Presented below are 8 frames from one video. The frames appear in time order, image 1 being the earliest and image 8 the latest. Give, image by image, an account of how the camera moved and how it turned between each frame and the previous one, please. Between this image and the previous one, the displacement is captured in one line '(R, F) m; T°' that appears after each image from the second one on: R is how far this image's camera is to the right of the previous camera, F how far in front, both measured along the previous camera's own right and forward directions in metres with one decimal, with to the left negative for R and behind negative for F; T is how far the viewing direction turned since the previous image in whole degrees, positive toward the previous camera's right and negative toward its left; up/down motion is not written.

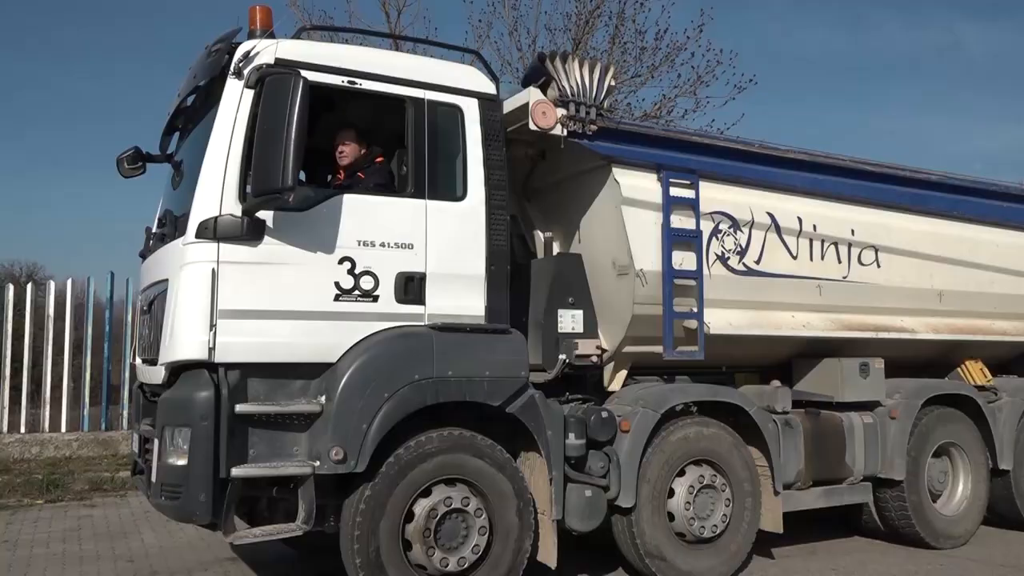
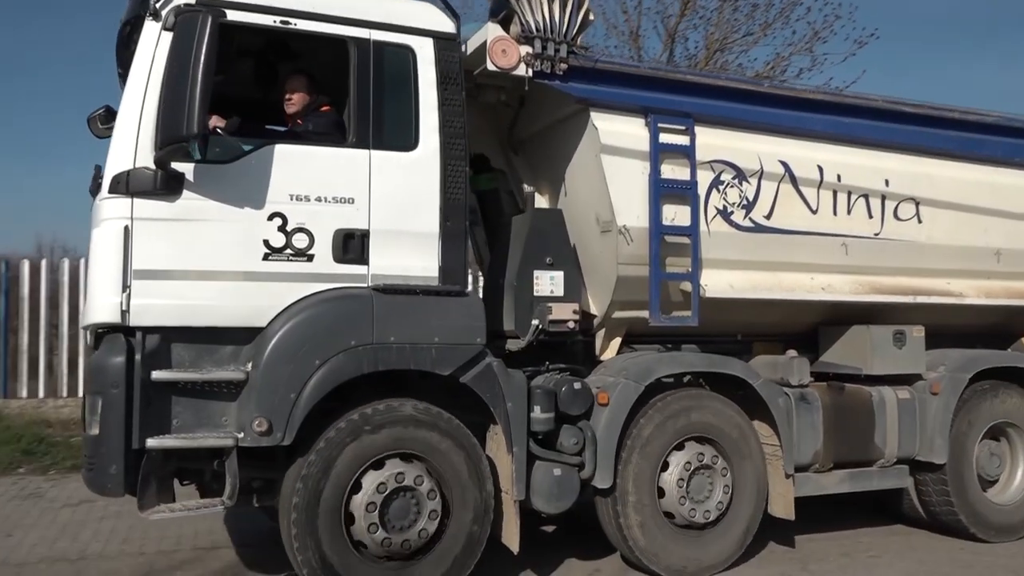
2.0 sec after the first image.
(+0.9, +0.6) m; -7°
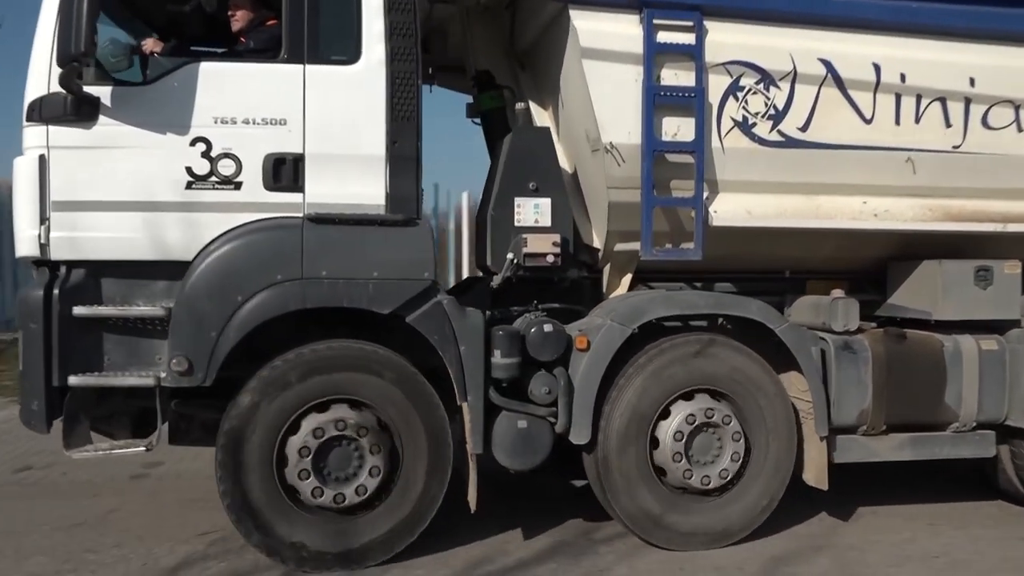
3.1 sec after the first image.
(+1.3, +0.8) m; -13°
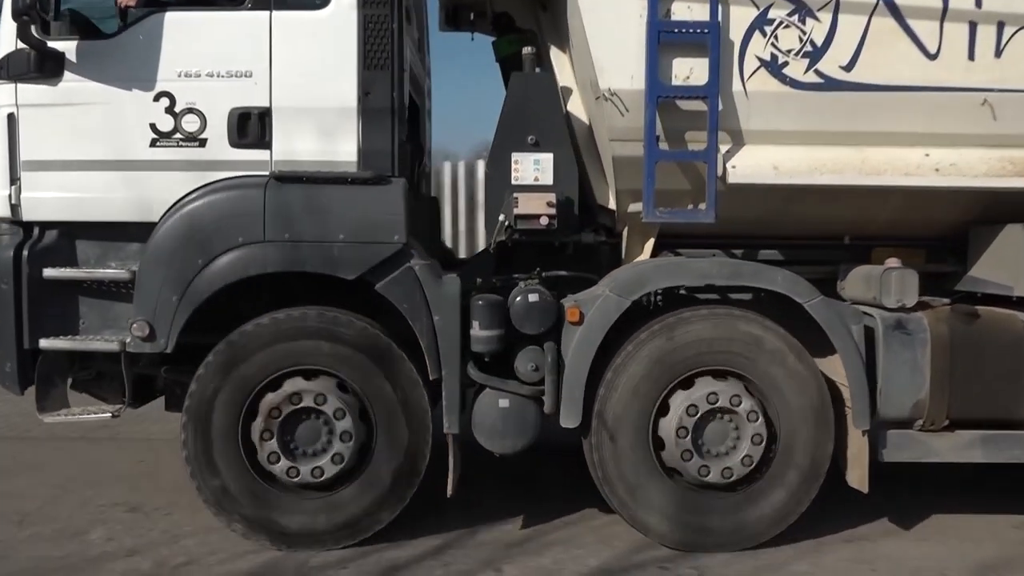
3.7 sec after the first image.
(+0.8, +0.6) m; -10°
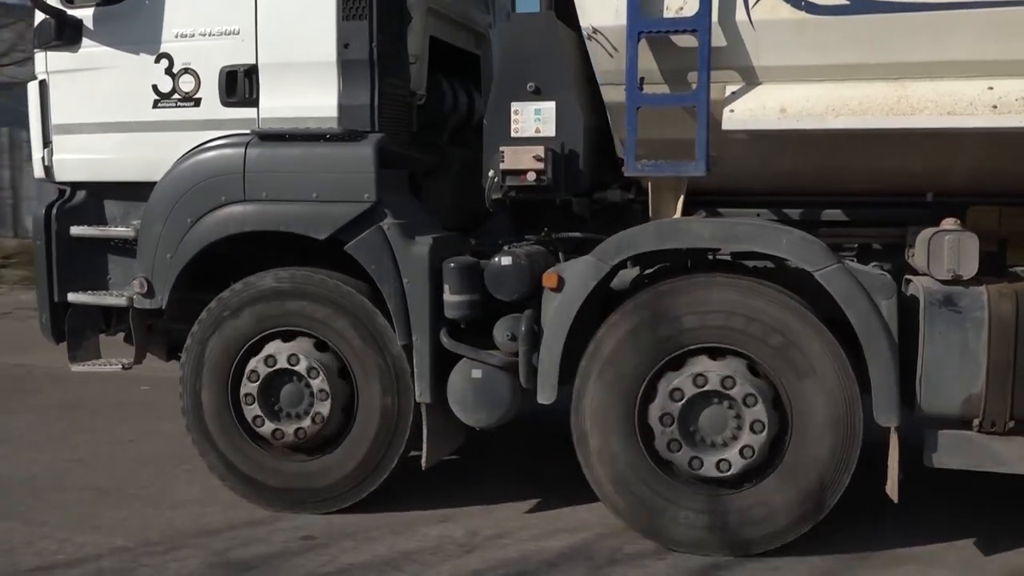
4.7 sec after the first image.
(+1.2, +0.5) m; -16°
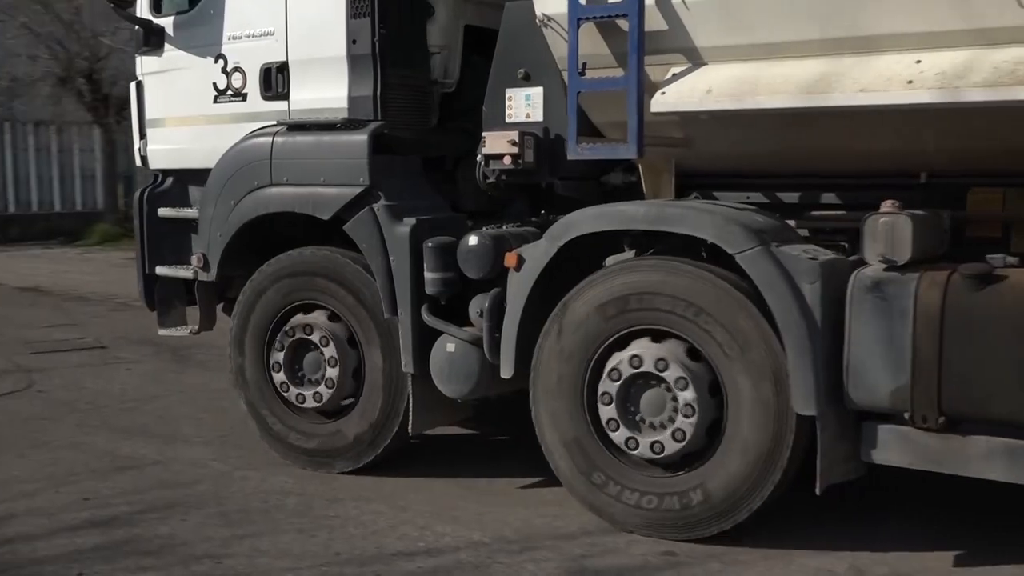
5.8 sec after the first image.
(+1.3, 0.0) m; -16°
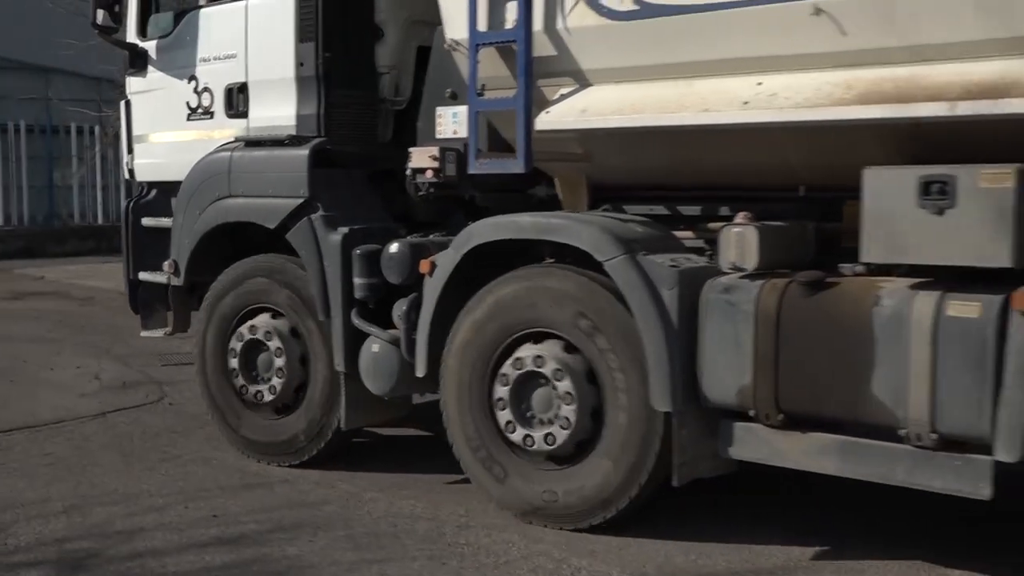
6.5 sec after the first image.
(+0.7, -0.3) m; -4°
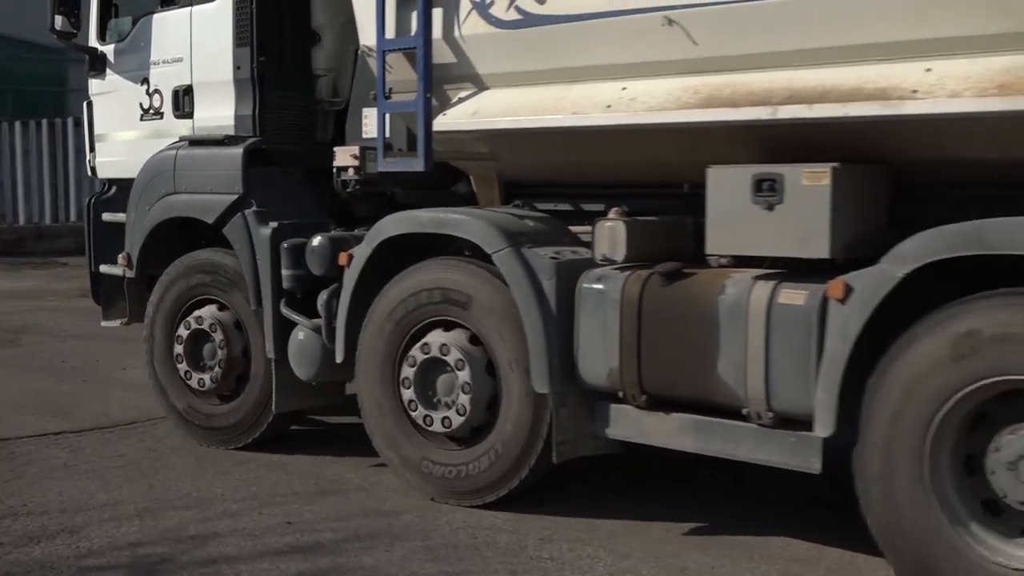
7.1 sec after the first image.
(+0.5, -0.3) m; -1°
